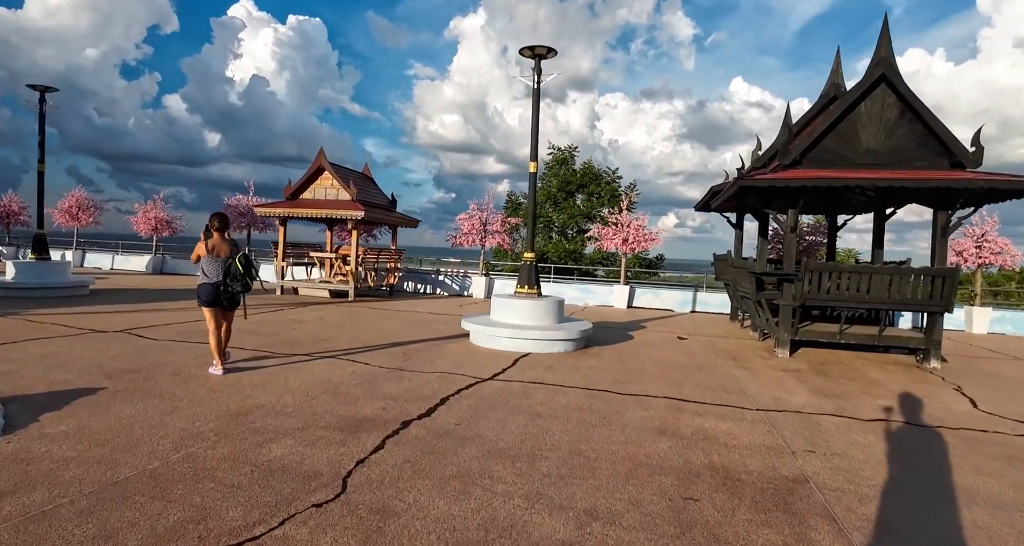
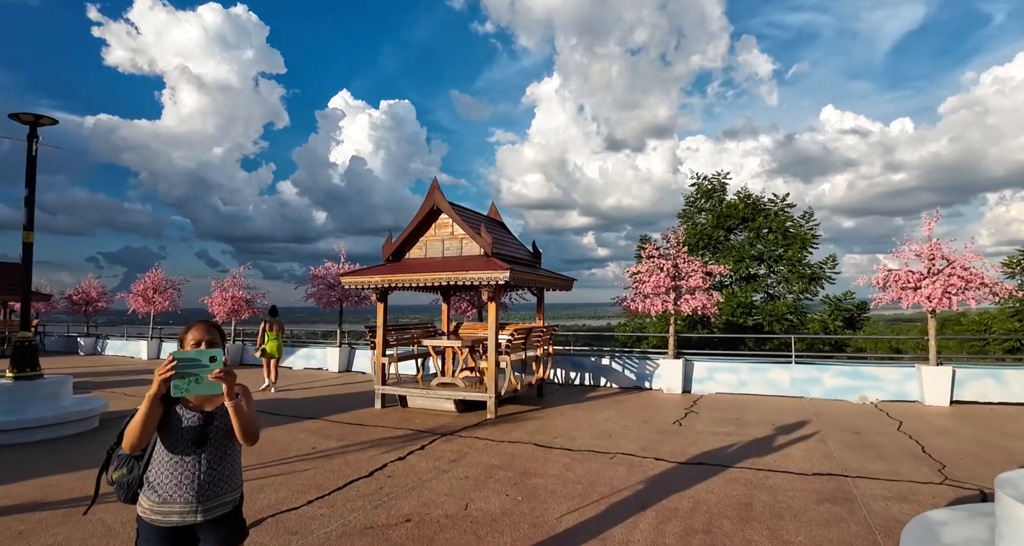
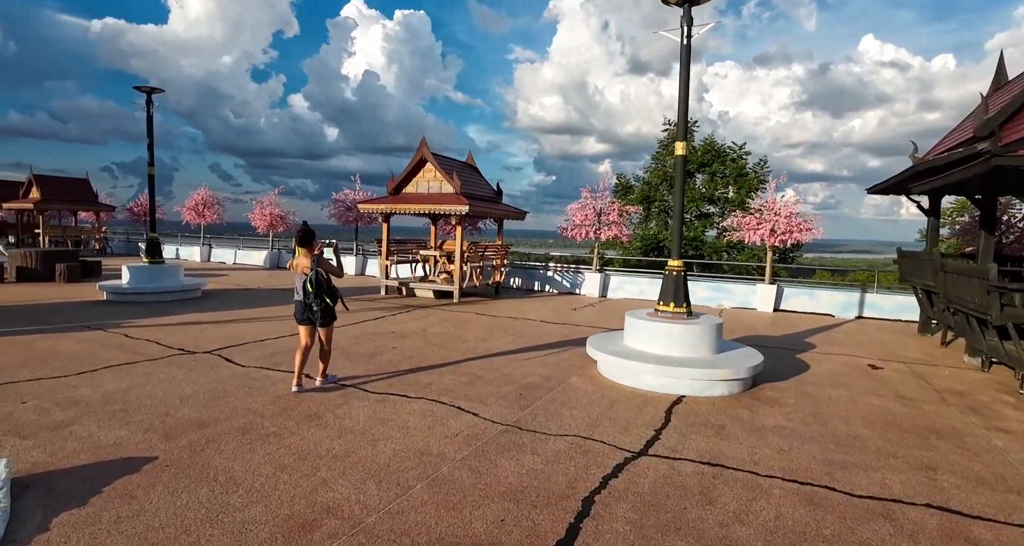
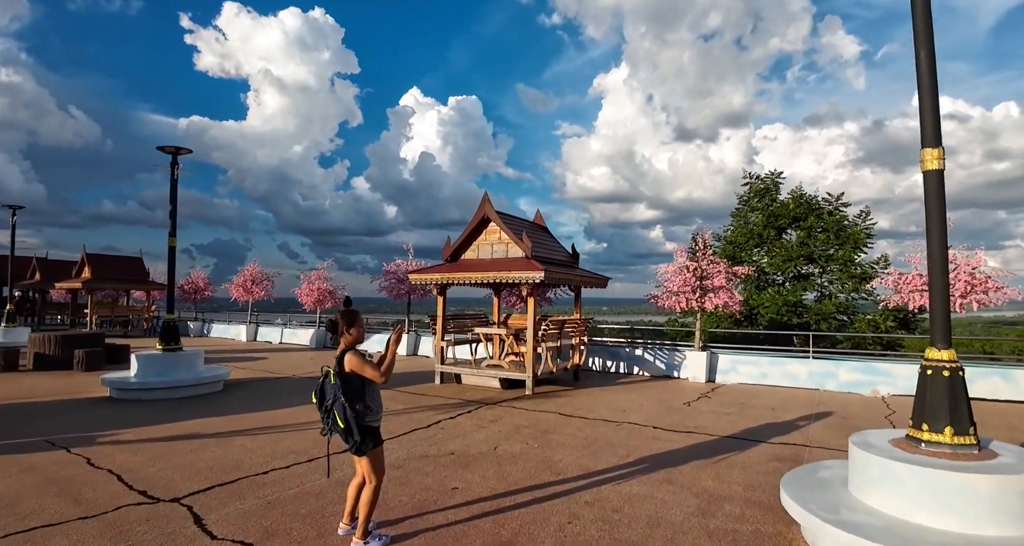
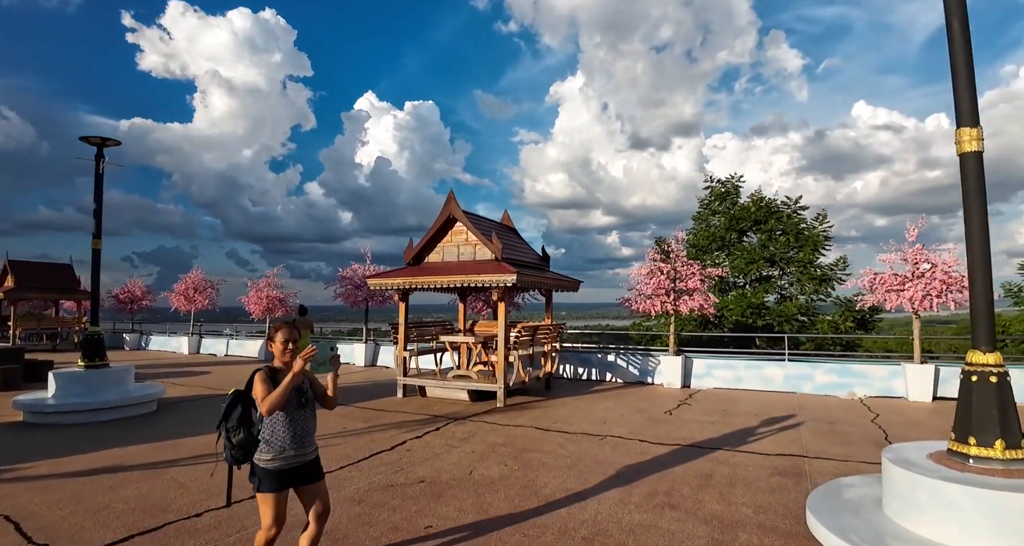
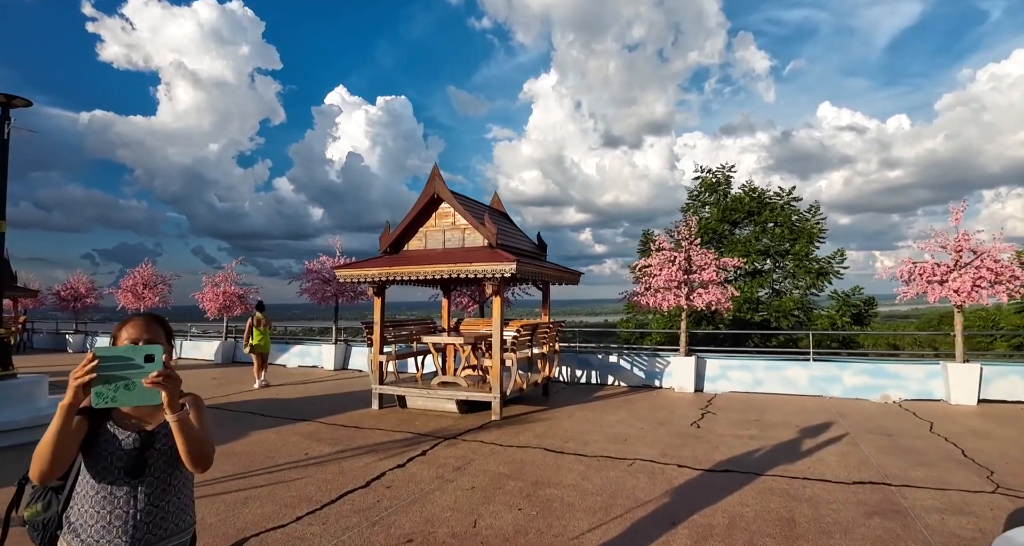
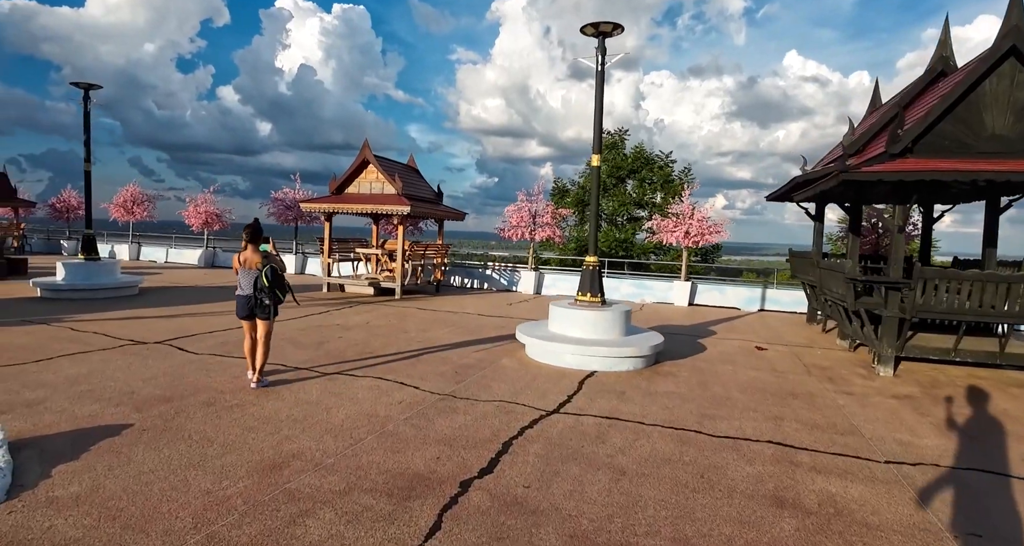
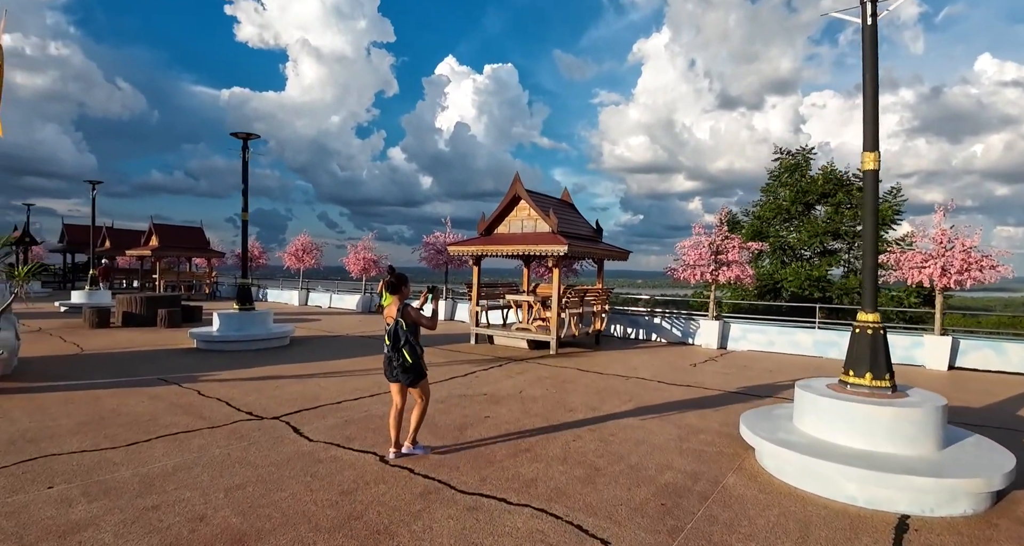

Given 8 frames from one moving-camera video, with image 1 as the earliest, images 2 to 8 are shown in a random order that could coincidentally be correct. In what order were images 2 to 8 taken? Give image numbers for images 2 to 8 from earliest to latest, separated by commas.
7, 3, 8, 4, 5, 2, 6
